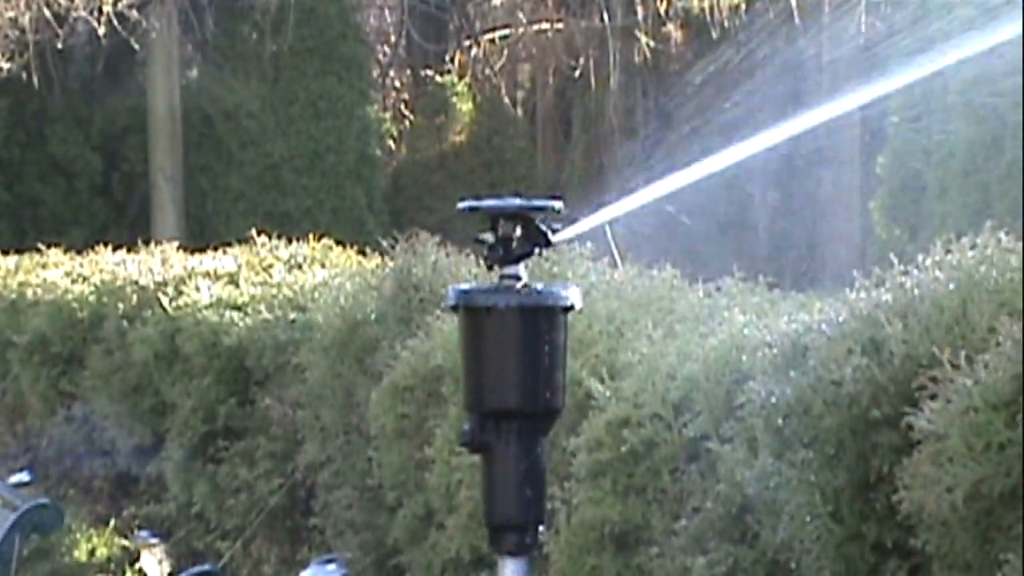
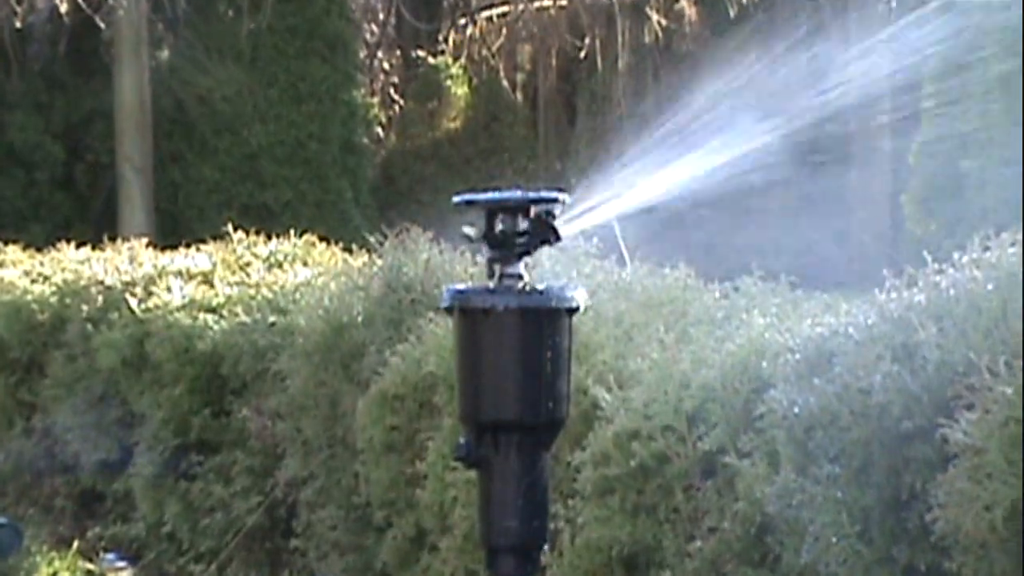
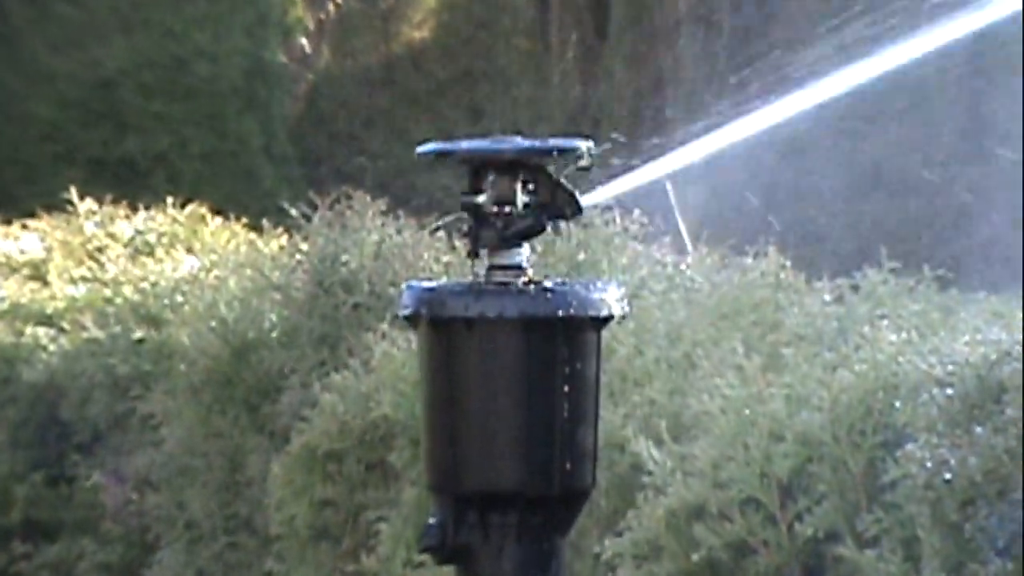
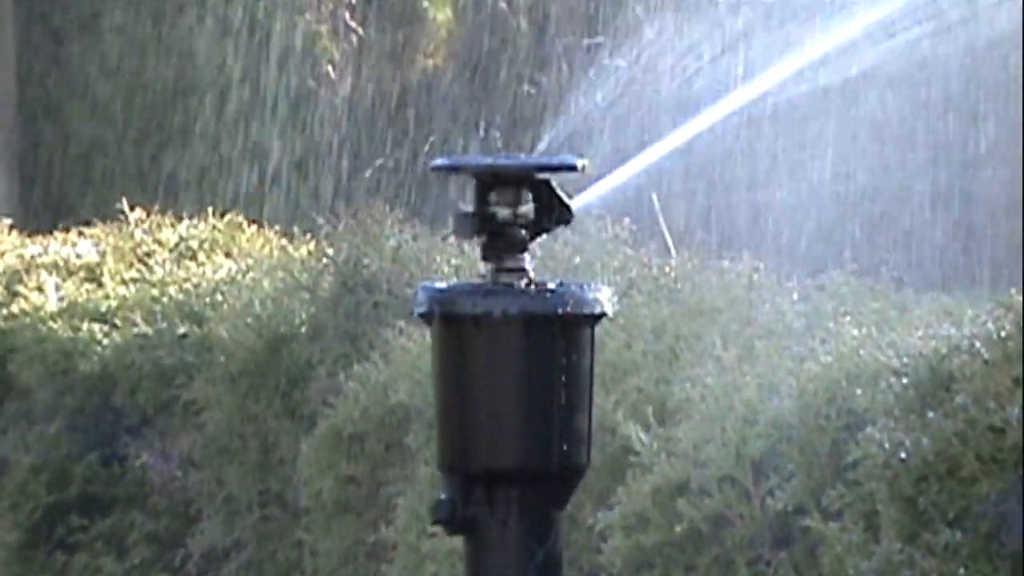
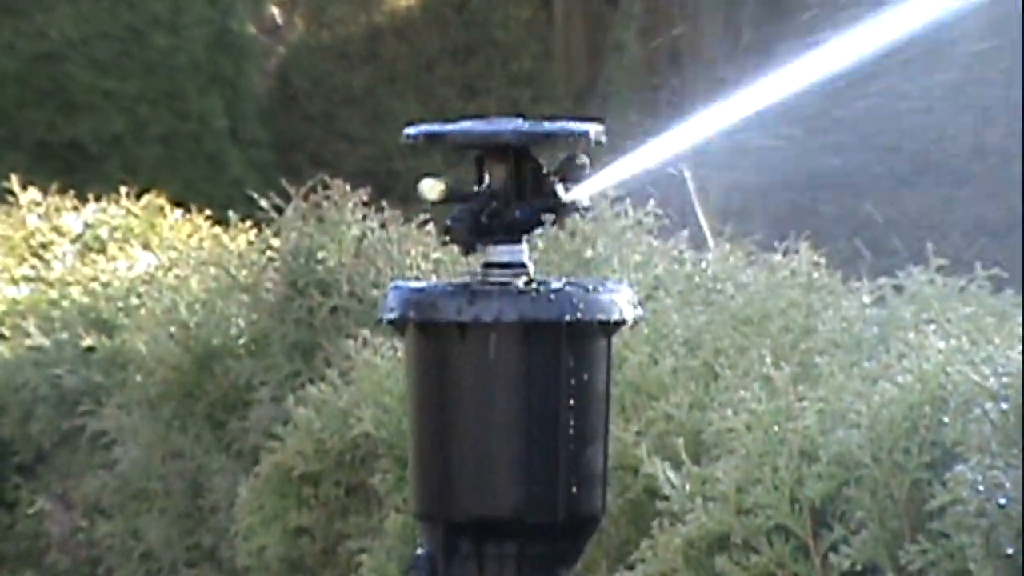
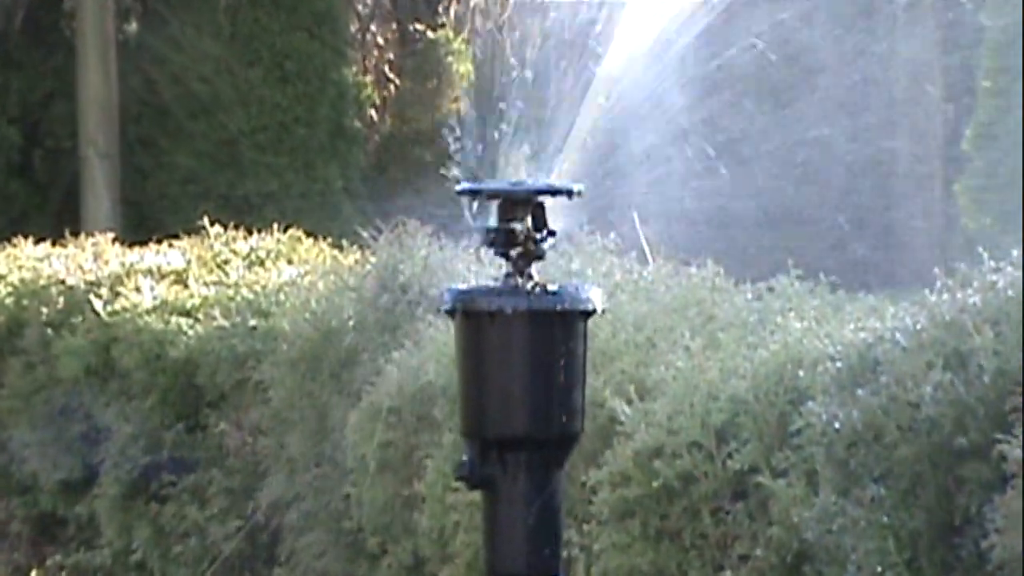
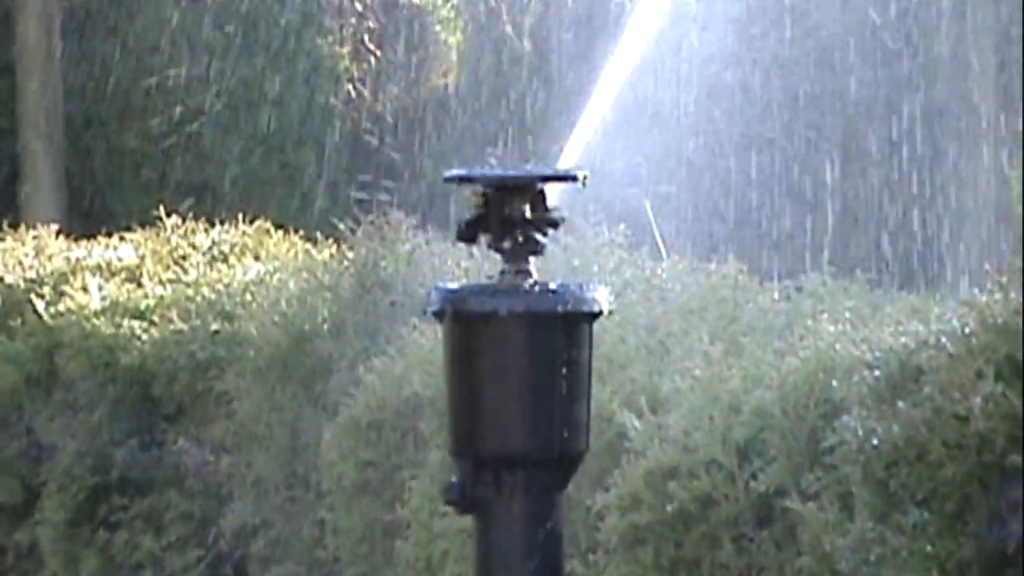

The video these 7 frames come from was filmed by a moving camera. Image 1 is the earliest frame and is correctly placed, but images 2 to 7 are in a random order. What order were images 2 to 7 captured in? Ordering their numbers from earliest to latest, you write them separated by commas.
2, 6, 7, 4, 3, 5
